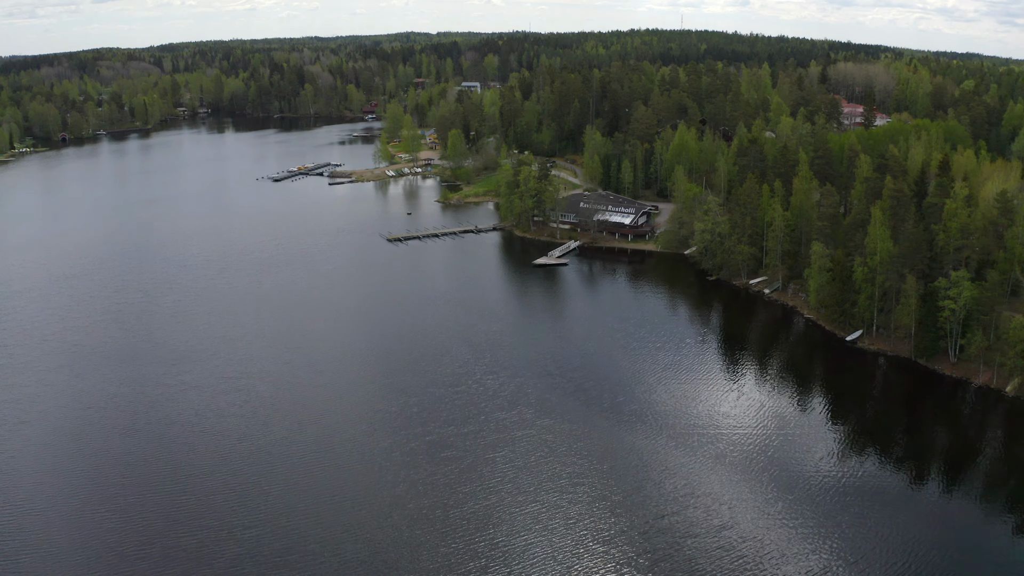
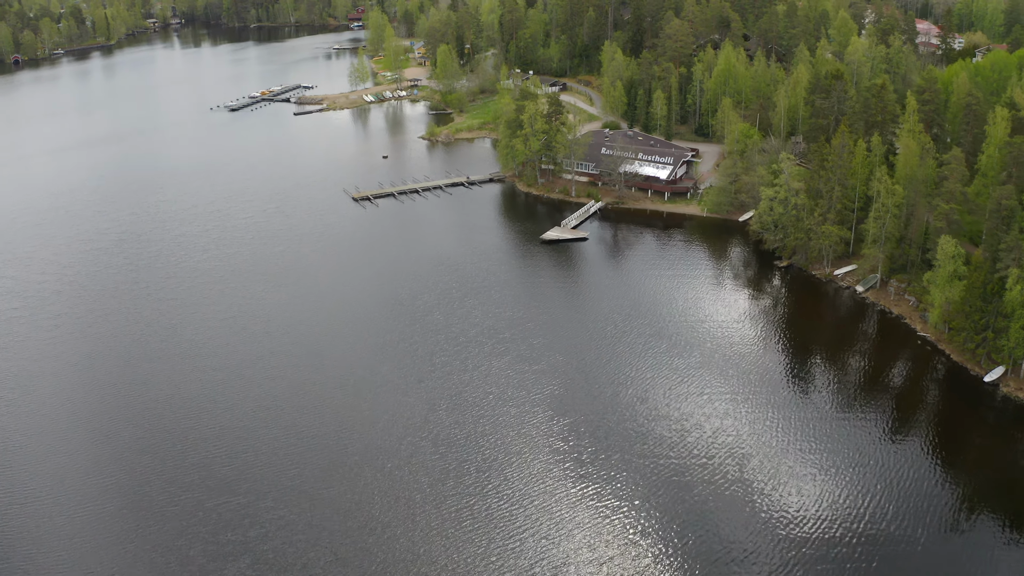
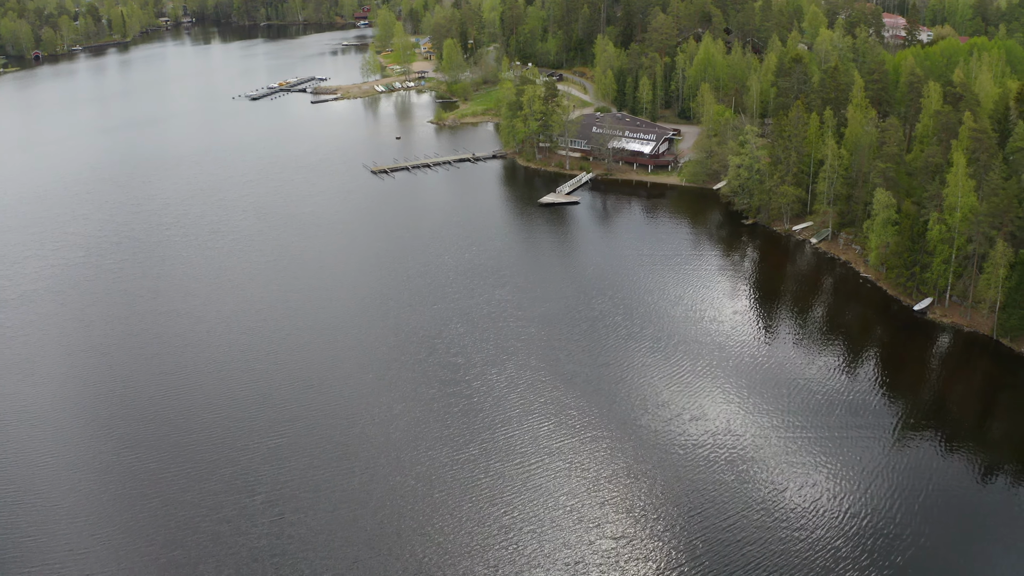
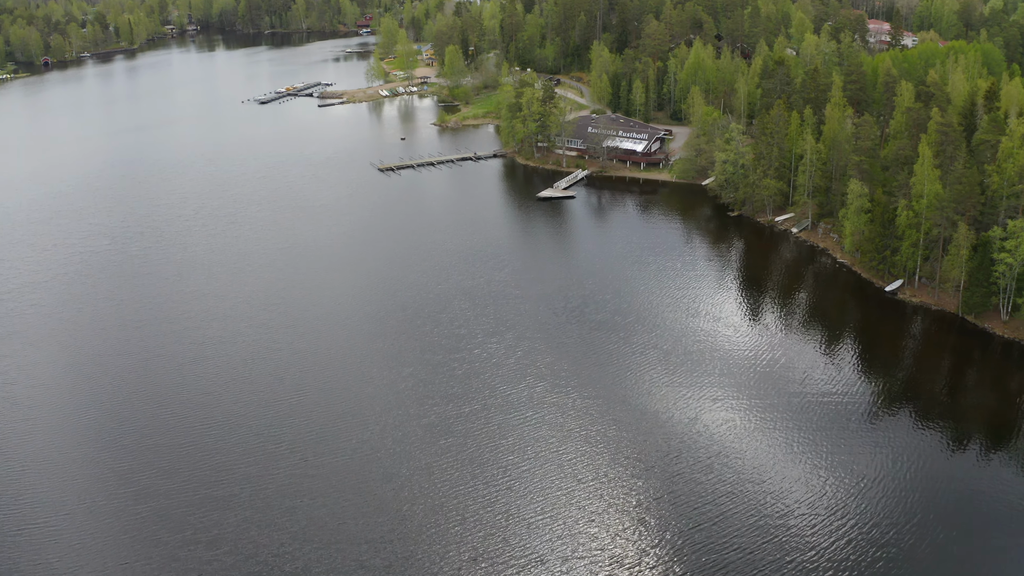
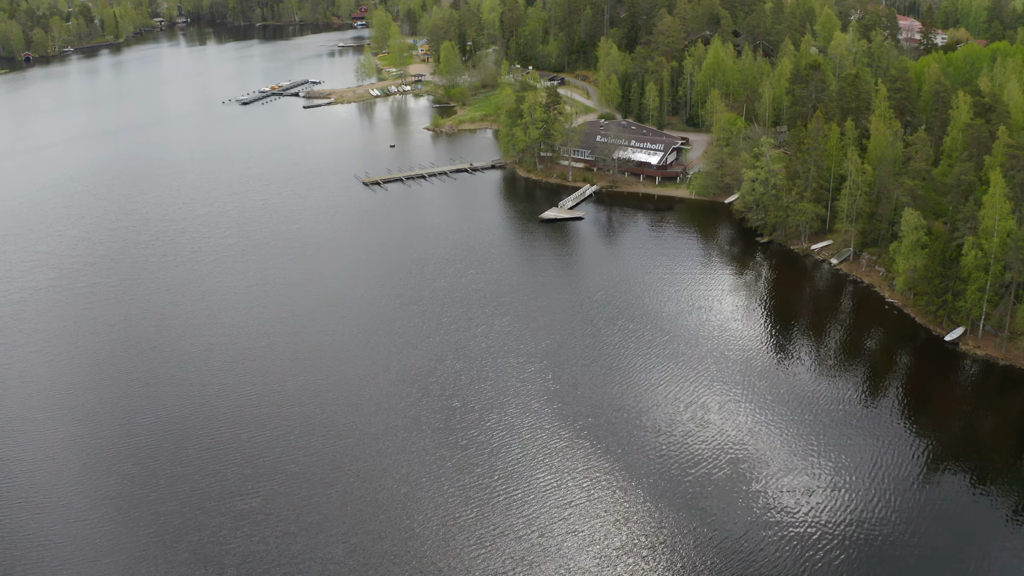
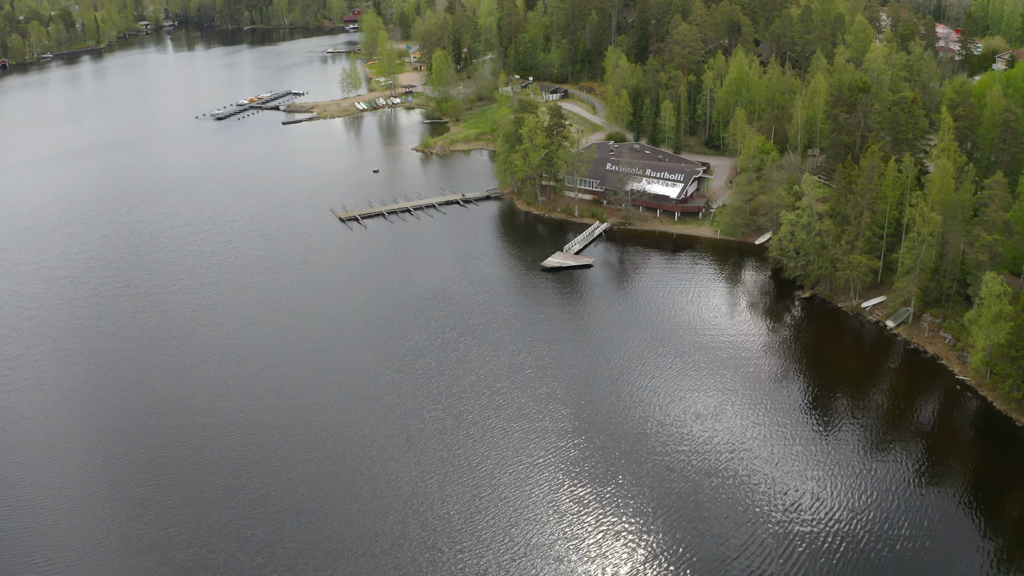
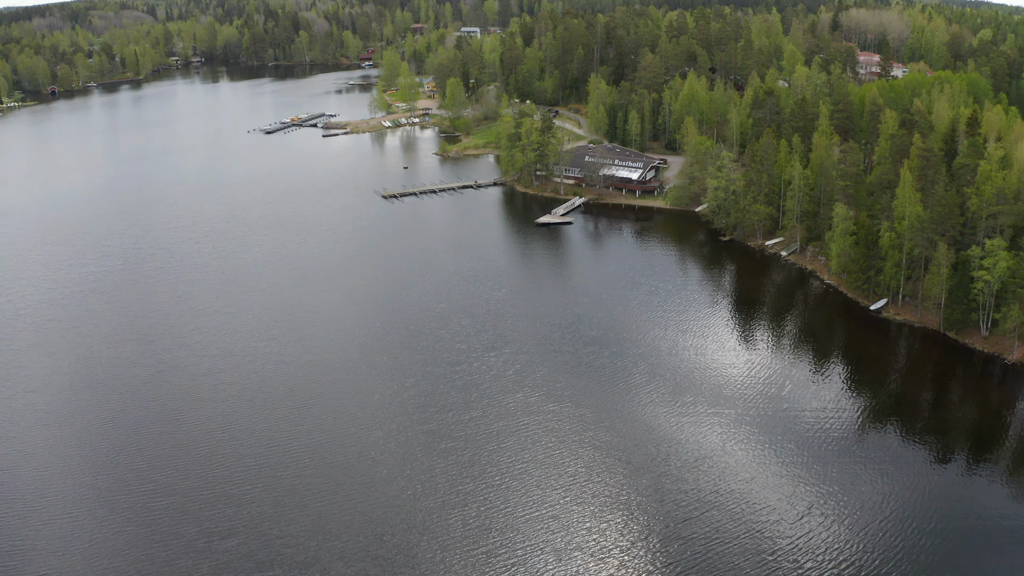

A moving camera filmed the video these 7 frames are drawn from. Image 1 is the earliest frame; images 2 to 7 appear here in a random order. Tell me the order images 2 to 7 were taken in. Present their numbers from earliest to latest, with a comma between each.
7, 4, 3, 5, 2, 6
